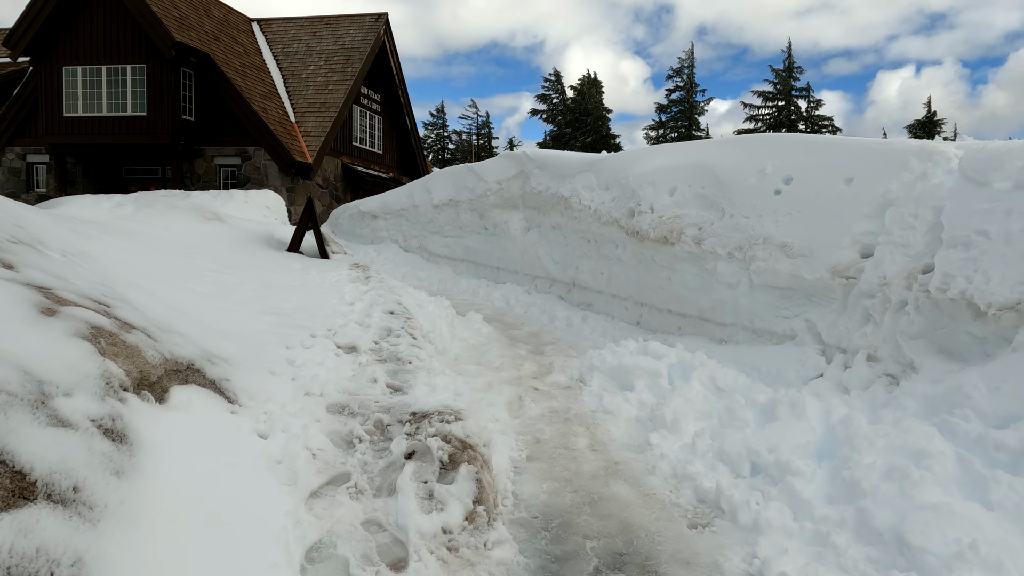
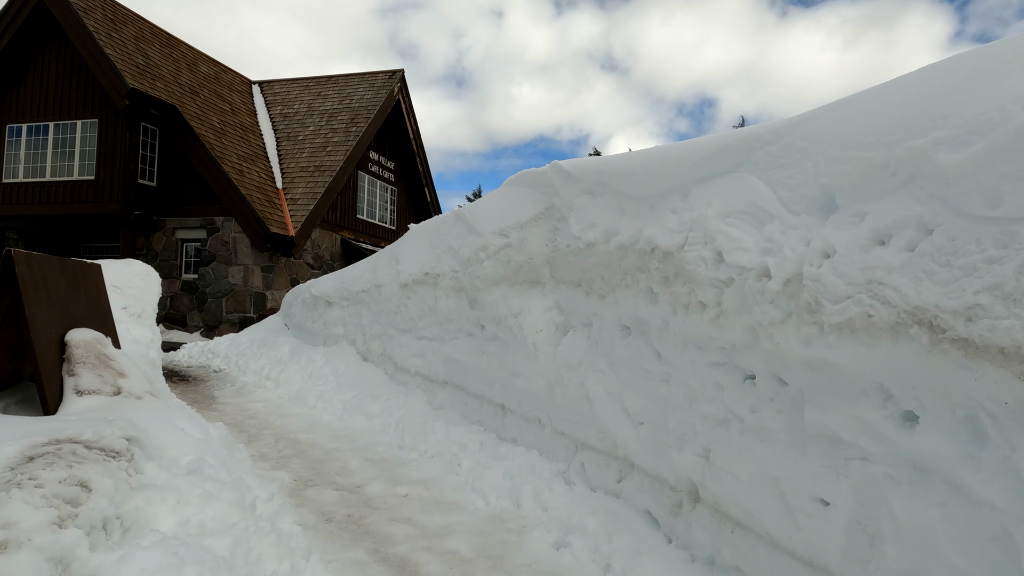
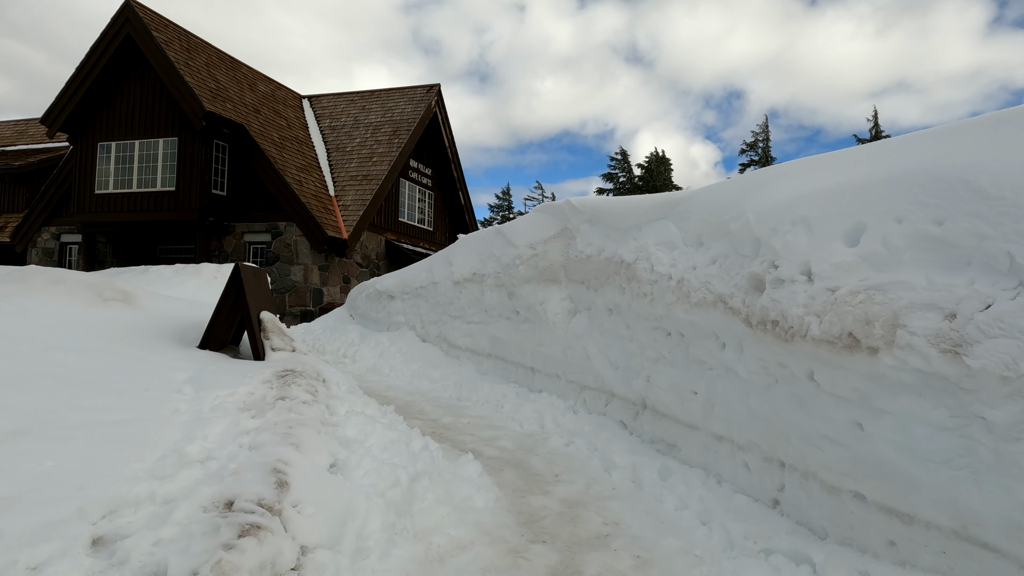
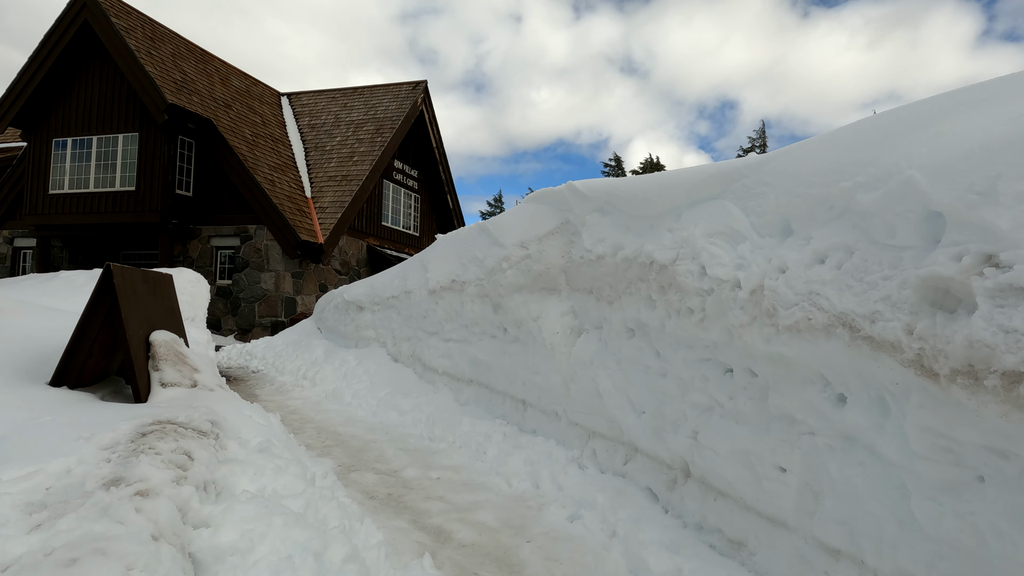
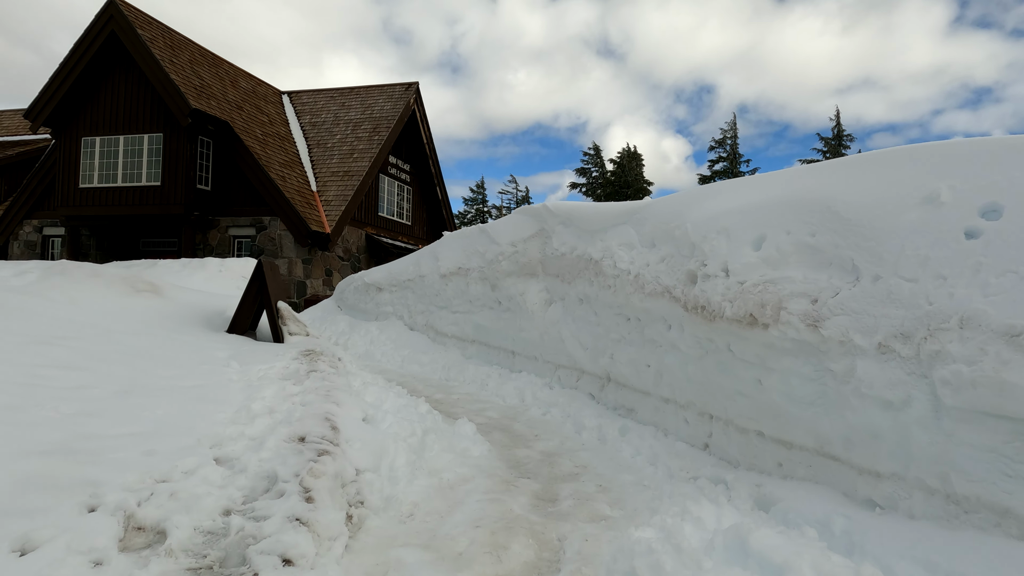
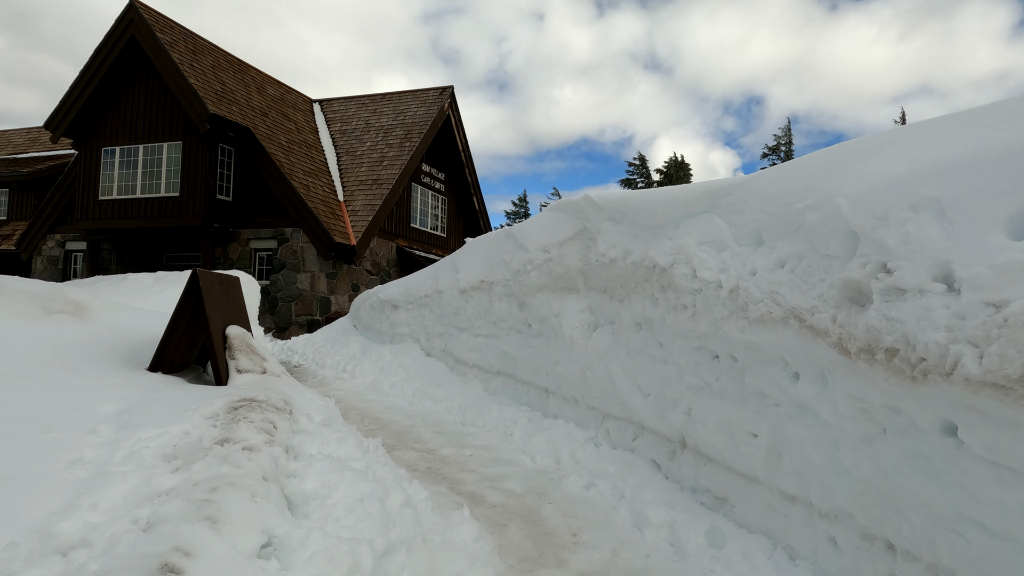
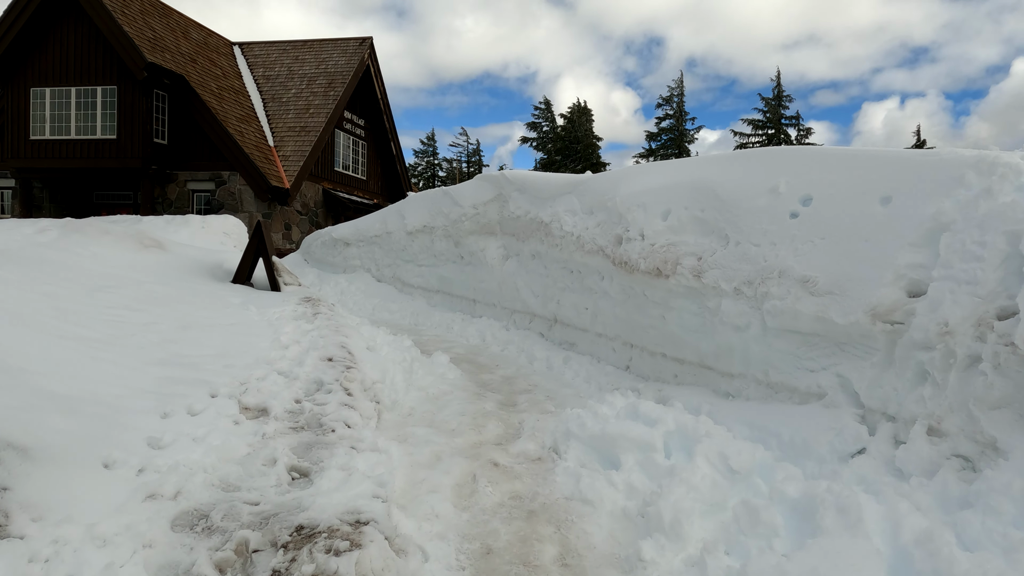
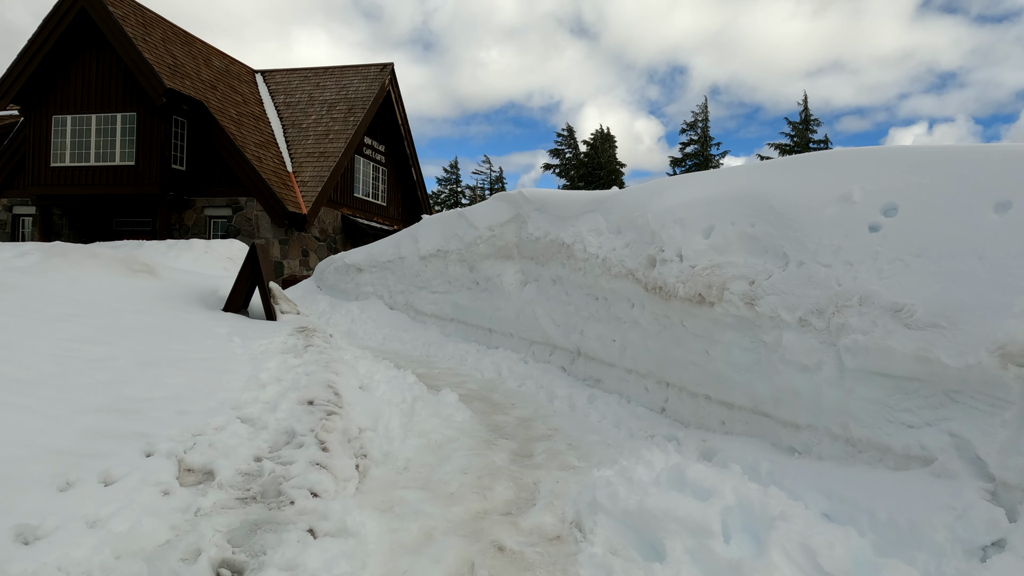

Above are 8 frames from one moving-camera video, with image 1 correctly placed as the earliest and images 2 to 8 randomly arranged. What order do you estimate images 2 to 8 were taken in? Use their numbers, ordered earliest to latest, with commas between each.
7, 8, 5, 3, 6, 4, 2
